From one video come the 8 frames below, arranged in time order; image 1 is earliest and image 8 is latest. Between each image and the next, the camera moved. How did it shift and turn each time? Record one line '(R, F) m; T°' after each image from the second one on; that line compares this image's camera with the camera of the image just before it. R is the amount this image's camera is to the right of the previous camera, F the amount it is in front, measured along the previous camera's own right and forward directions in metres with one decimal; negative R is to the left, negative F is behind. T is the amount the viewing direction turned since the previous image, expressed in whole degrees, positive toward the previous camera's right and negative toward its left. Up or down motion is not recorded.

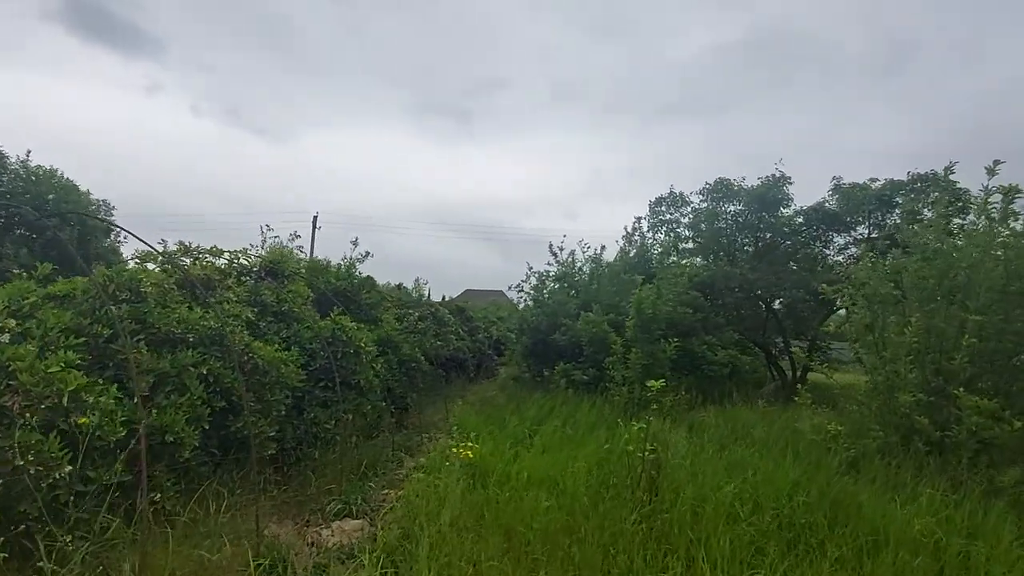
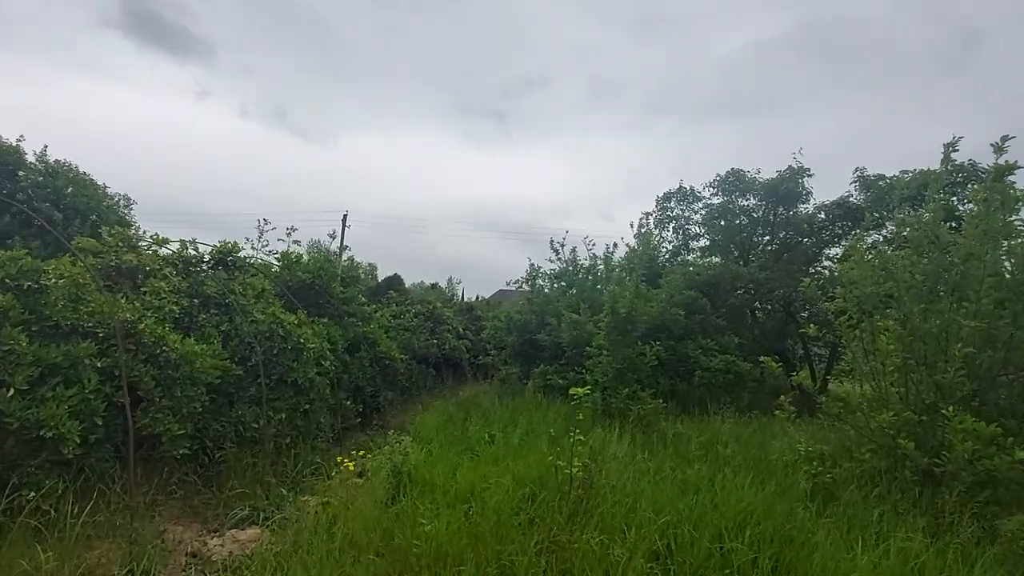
(+0.9, +0.5) m; -4°
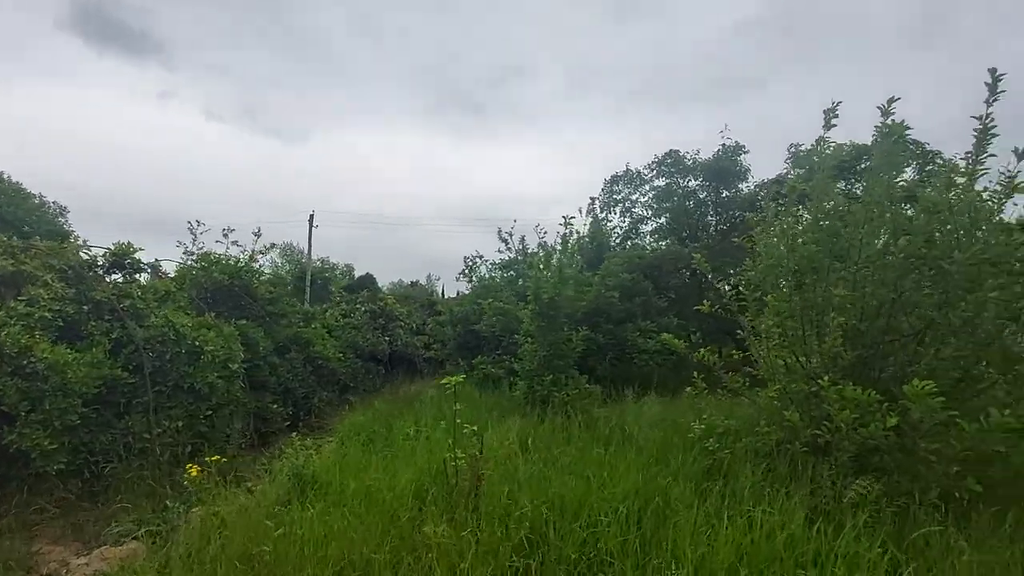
(+0.8, +0.2) m; +2°
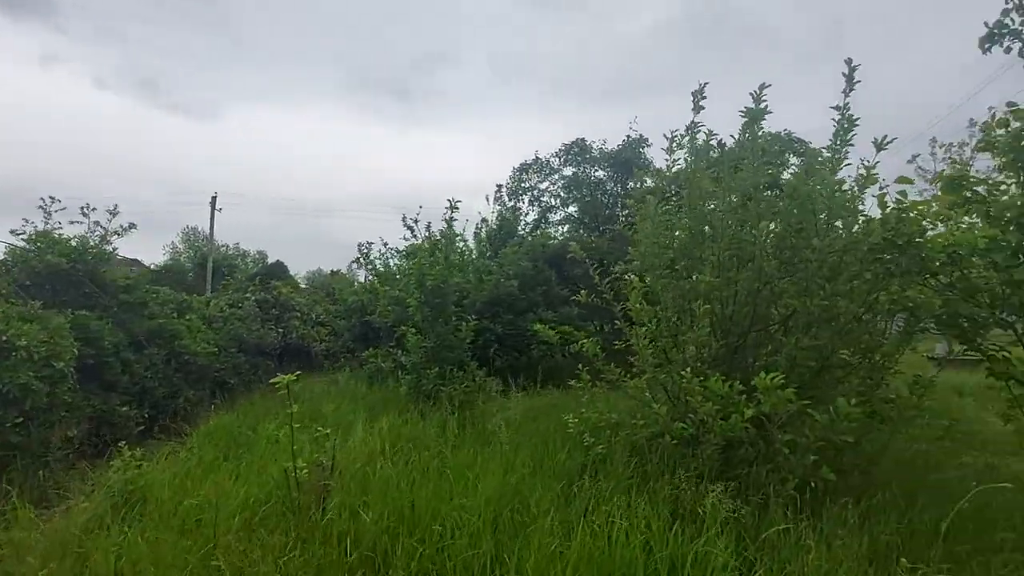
(+0.5, +0.3) m; +8°
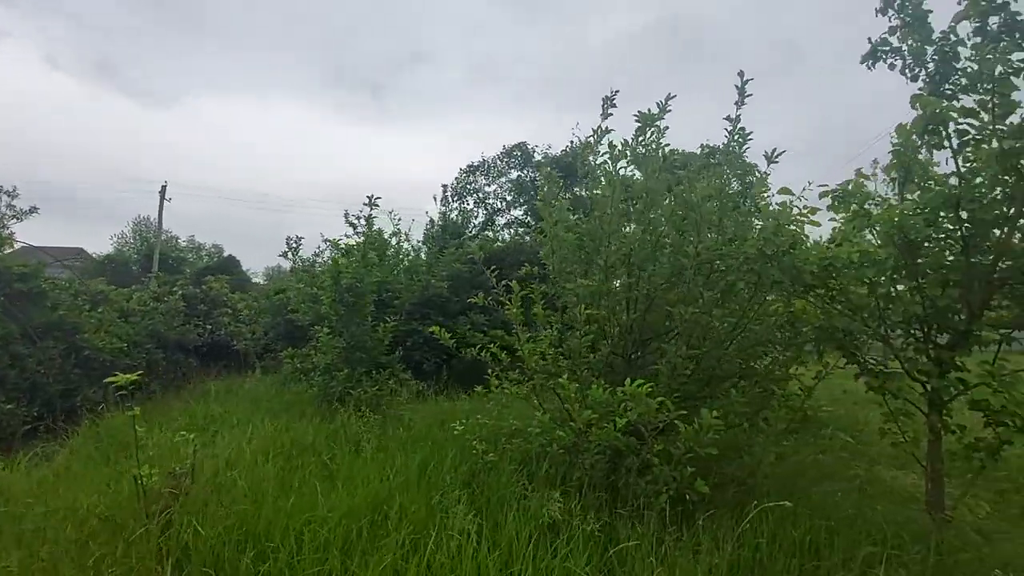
(+0.5, +0.1) m; +4°
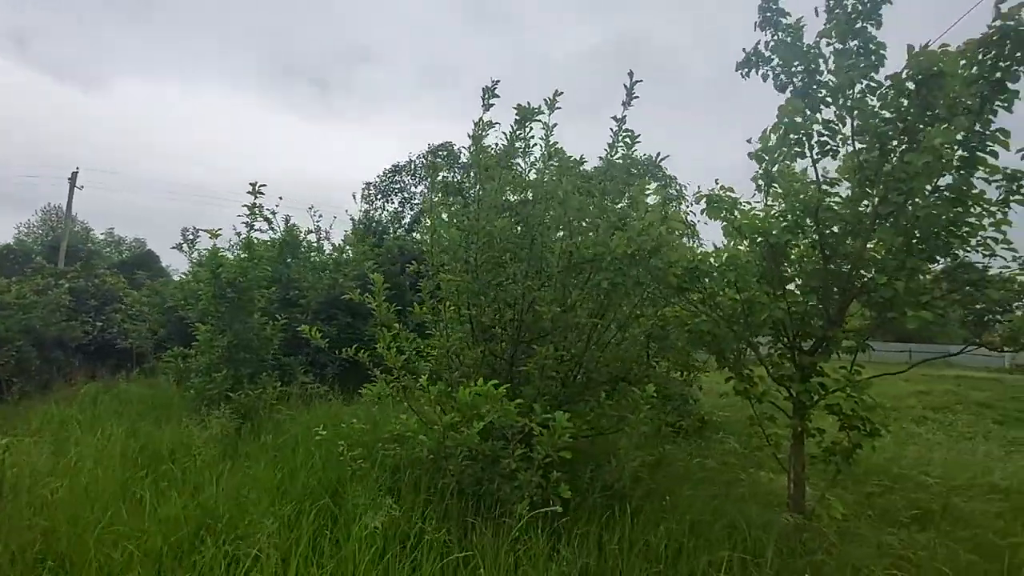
(+0.5, +0.1) m; +6°
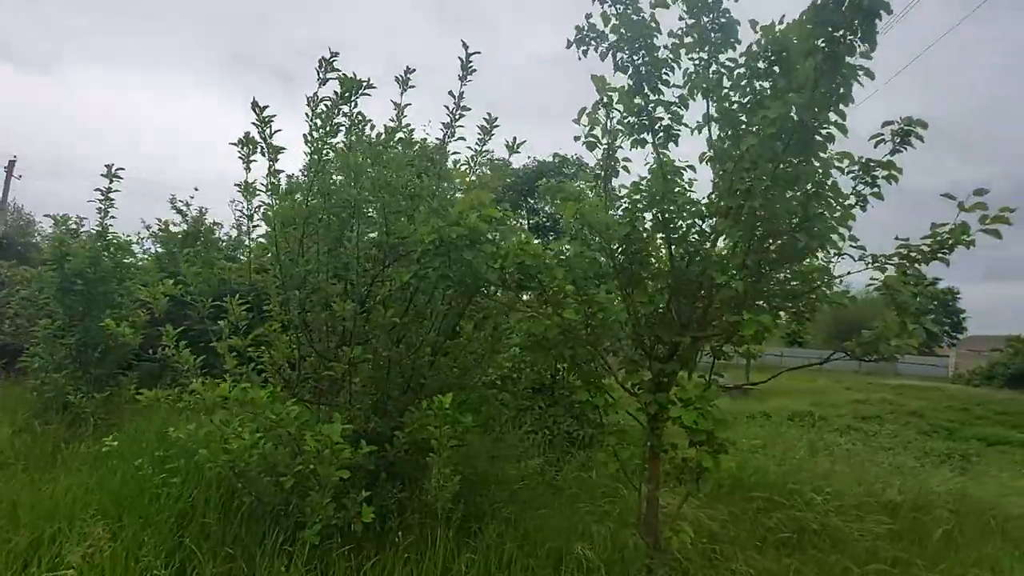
(+0.9, +0.3) m; +3°
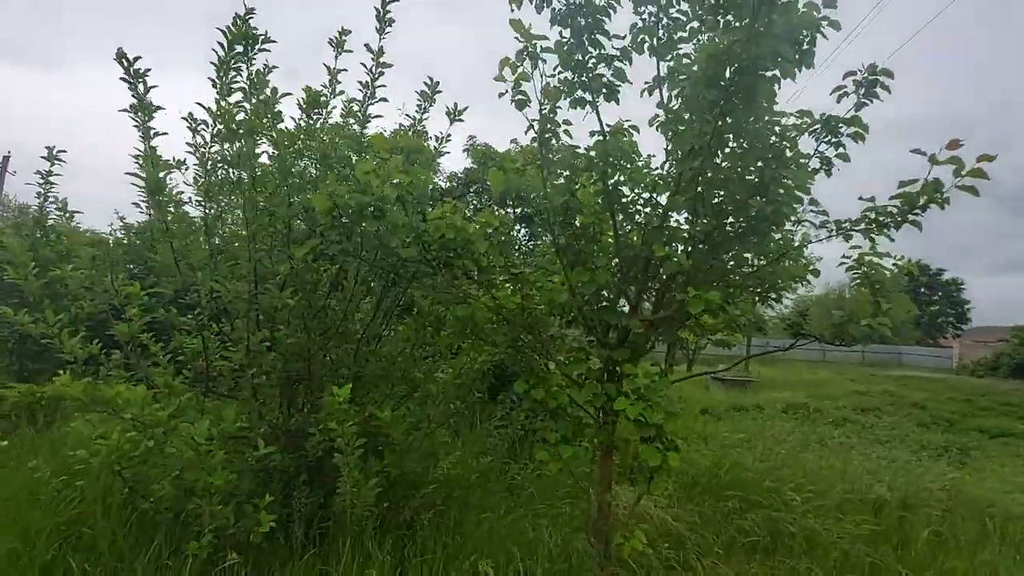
(+0.4, +0.3) m; 0°
